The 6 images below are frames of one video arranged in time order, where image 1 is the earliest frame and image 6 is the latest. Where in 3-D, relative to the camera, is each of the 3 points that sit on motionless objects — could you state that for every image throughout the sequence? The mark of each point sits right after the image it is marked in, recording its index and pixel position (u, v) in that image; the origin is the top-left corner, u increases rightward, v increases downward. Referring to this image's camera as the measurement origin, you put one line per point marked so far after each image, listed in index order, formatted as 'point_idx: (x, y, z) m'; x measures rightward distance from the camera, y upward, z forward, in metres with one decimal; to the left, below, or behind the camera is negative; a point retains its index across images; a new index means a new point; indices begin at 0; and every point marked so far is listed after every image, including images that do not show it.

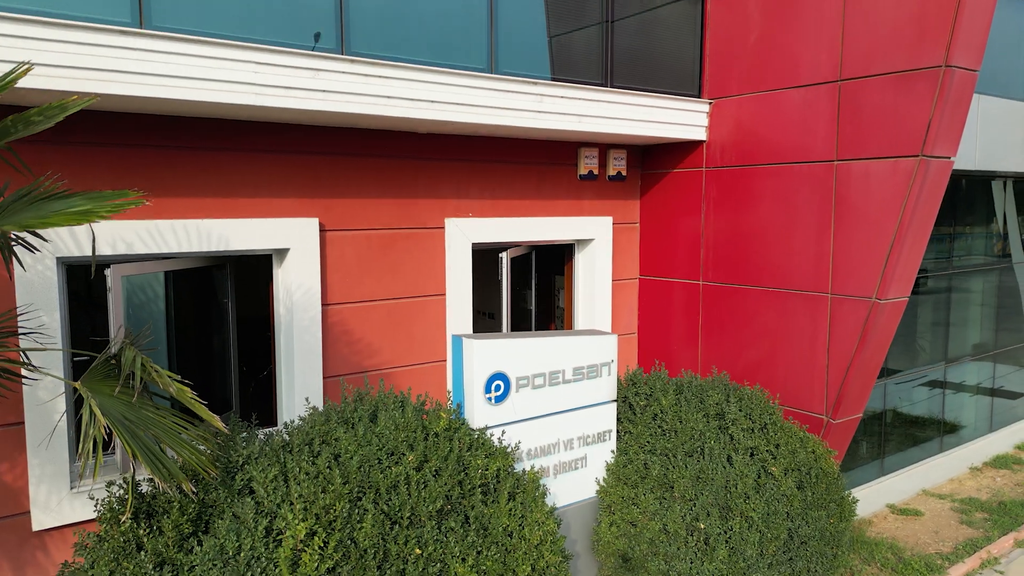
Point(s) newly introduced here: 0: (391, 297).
0: (-0.9, 0.0, +5.4) m
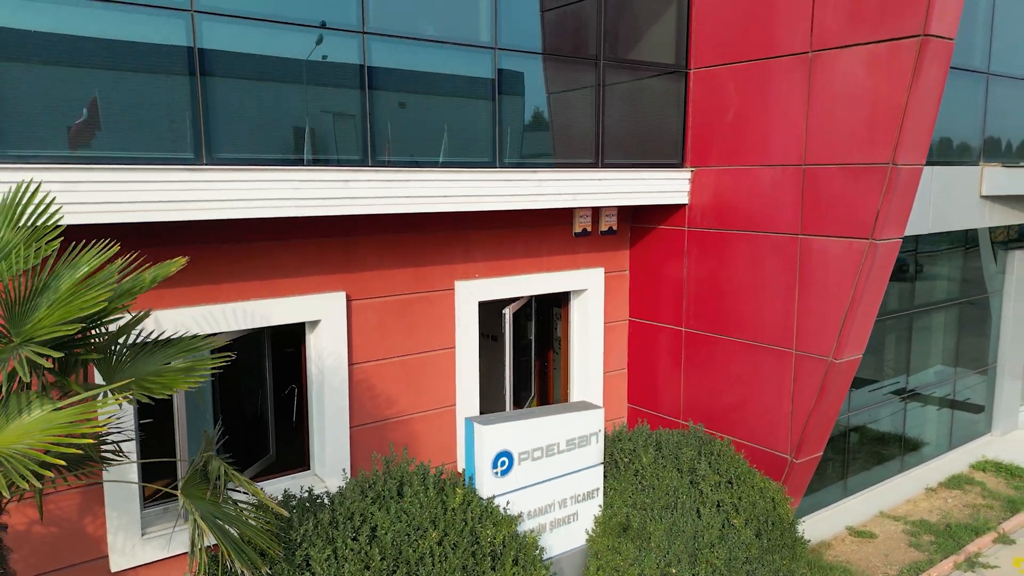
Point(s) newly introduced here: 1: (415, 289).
0: (-0.8, -0.5, +6.1) m
1: (-0.8, +0.1, +6.1) m
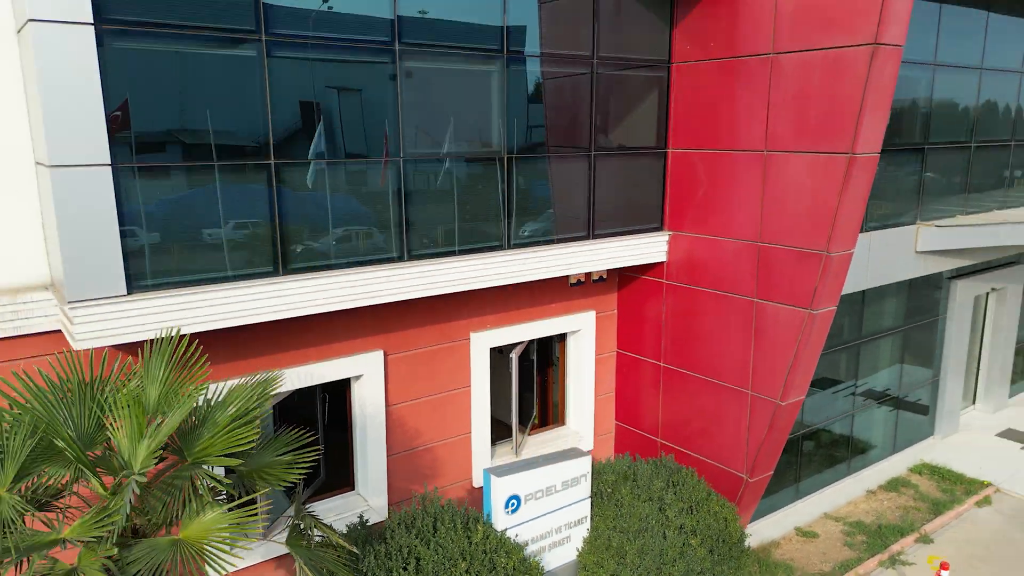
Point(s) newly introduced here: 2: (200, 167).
0: (-0.8, -1.0, +7.5) m
1: (-0.7, -0.5, +7.4) m
2: (-2.2, +0.8, +5.4) m
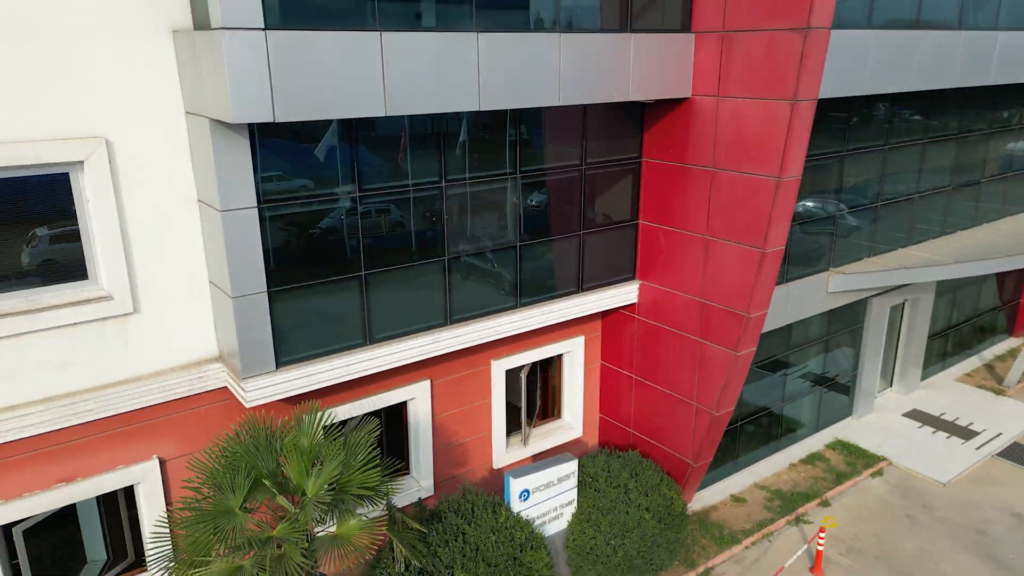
0: (-0.6, -1.6, +10.4) m
1: (-0.6, -1.0, +10.2) m
2: (-2.0, +0.1, +8.2) m
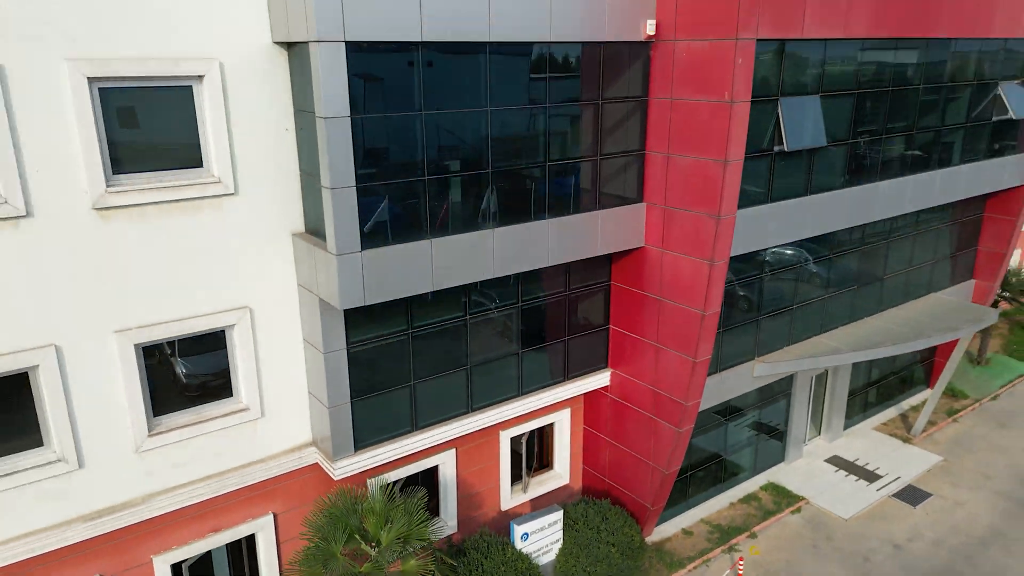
0: (-0.6, -3.2, +14.1) m
1: (-0.5, -2.7, +13.9) m
2: (-2.0, -1.6, +11.8) m
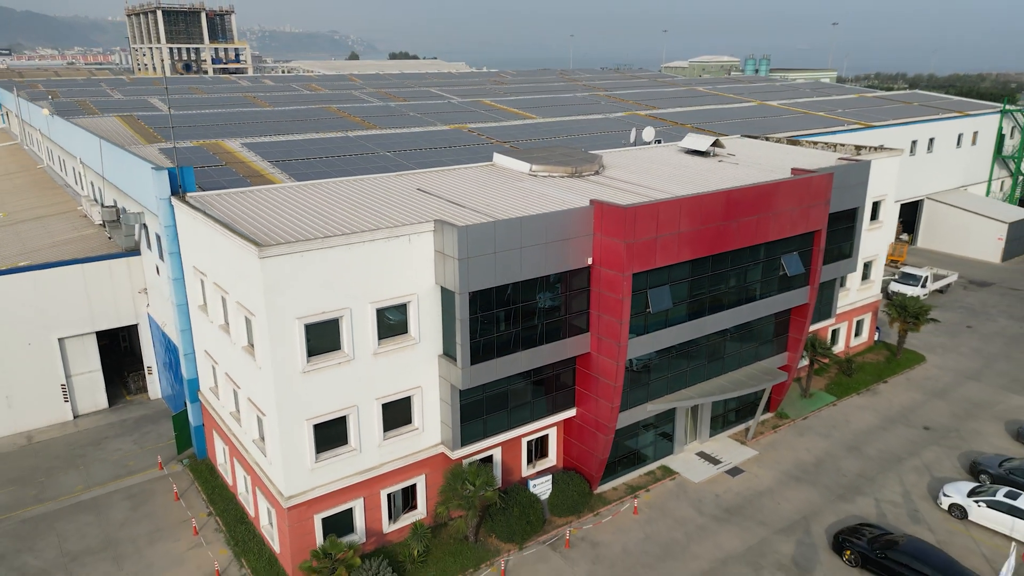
0: (0.0, -6.2, +29.3) m
1: (+0.1, -5.7, +29.2) m
2: (-1.4, -4.6, +27.1) m
